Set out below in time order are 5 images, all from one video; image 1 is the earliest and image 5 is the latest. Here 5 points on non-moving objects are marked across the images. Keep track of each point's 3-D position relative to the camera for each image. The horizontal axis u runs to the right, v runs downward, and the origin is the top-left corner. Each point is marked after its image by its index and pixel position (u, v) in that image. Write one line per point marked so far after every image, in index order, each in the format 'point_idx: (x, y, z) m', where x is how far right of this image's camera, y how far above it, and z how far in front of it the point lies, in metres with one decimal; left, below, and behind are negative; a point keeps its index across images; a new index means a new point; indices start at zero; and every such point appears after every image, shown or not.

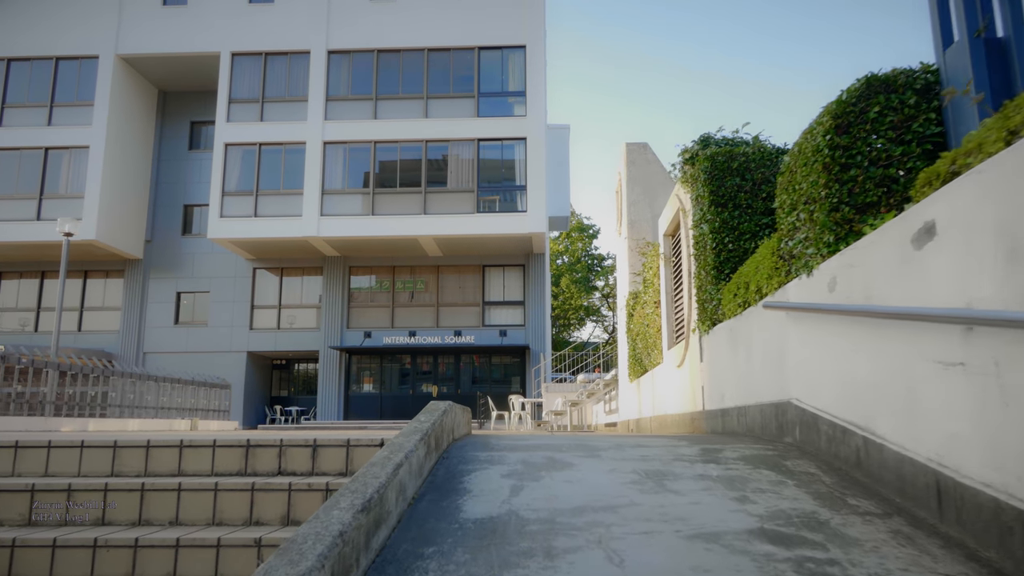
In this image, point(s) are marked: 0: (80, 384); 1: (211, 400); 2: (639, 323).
0: (-8.1, -1.8, +14.3) m
1: (-7.7, -2.9, +19.0) m
2: (+1.5, -0.4, +8.8) m
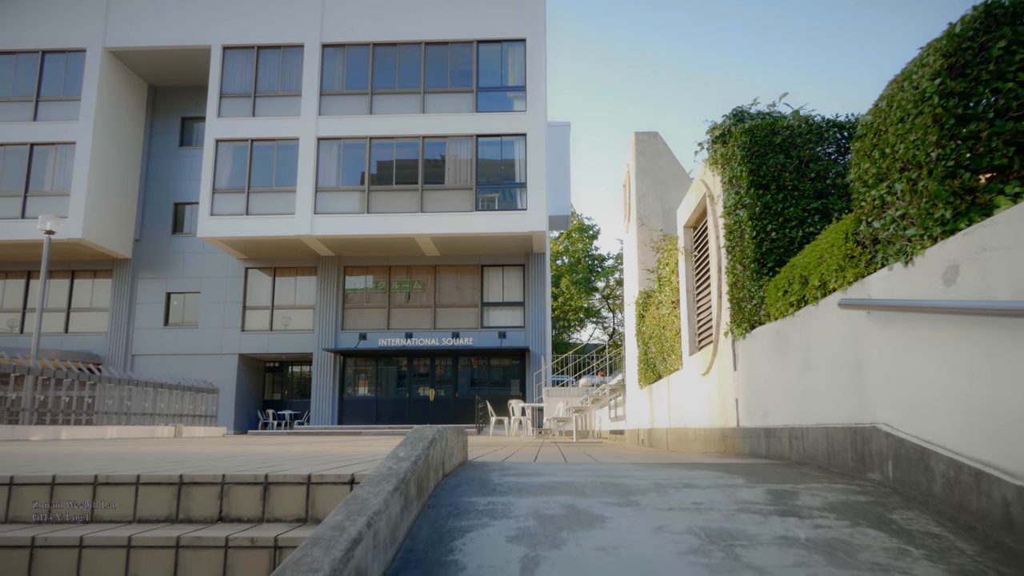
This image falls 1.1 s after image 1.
0: (-8.1, -1.8, +13.6) m
1: (-7.7, -2.9, +18.2) m
2: (+1.5, -0.4, +8.1) m
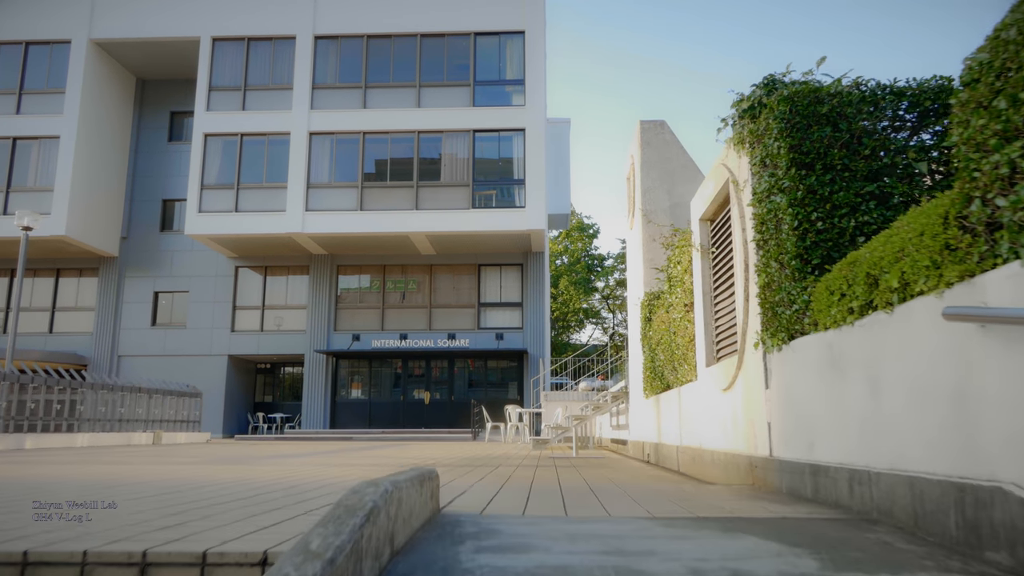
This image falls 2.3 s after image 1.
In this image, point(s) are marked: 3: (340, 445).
0: (-8.1, -1.8, +12.8) m
1: (-7.8, -2.9, +17.5) m
2: (+1.4, -0.4, +7.3) m
3: (-3.8, -3.5, +16.6) m
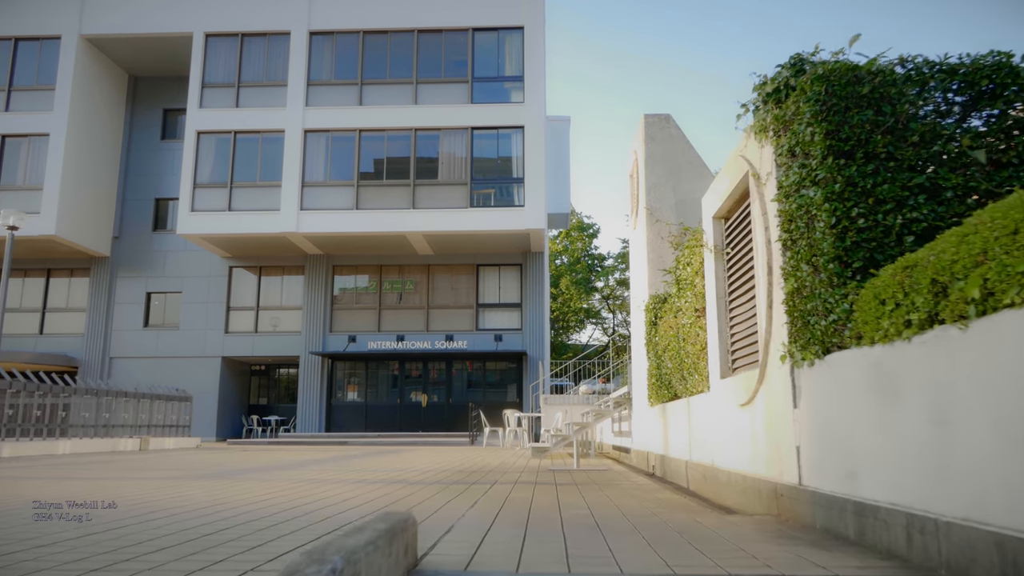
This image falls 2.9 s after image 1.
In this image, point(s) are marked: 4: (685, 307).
0: (-8.2, -1.8, +12.3) m
1: (-7.8, -2.9, +17.0) m
2: (+1.4, -0.4, +6.8) m
3: (-3.8, -3.5, +16.2) m
4: (+1.4, -0.2, +6.1) m
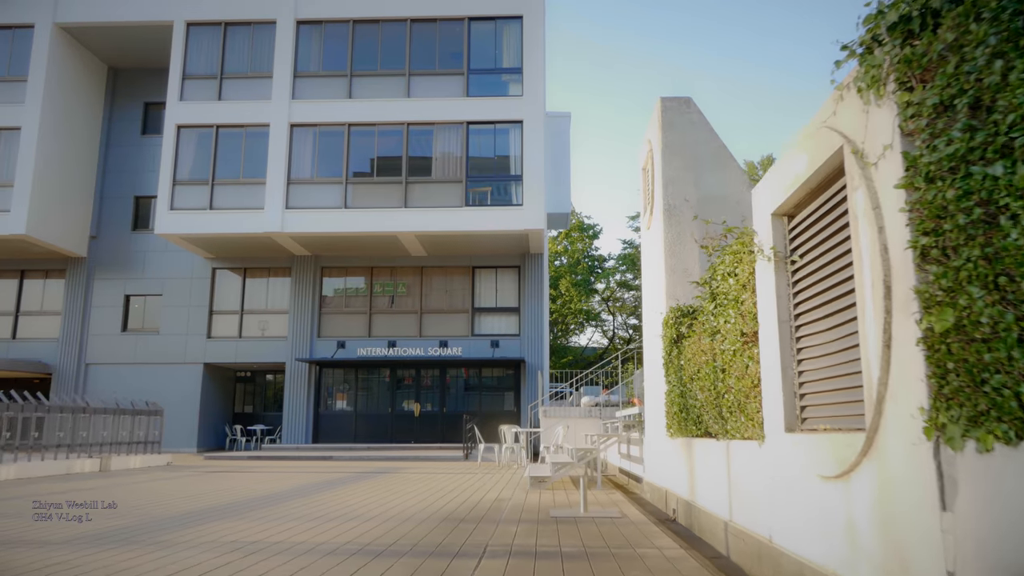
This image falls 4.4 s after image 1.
0: (-8.2, -1.9, +11.1) m
1: (-7.9, -3.0, +15.7) m
2: (+1.4, -0.5, +5.6) m
3: (-3.9, -3.6, +14.9) m
4: (+1.4, -0.3, +4.8) m
